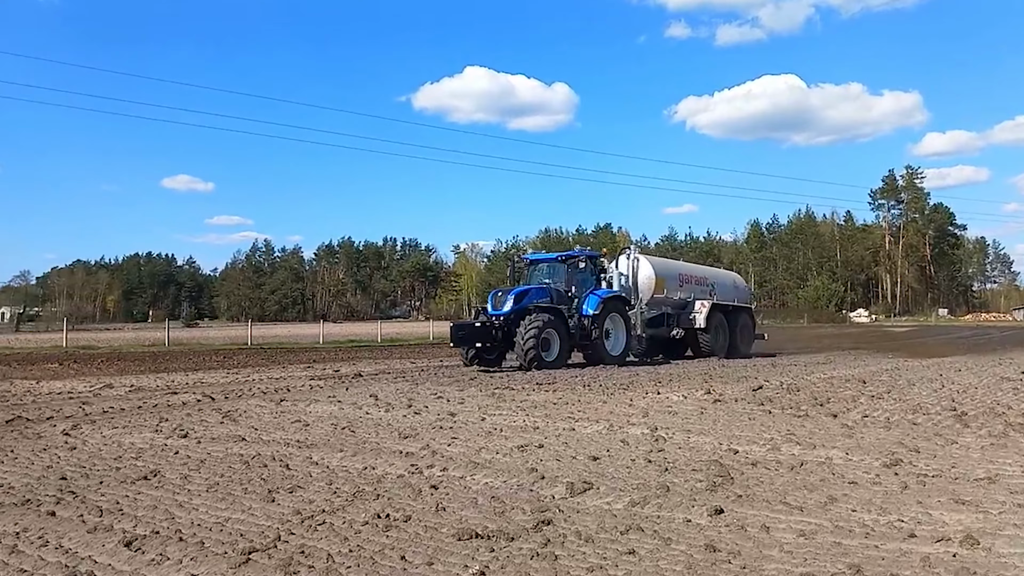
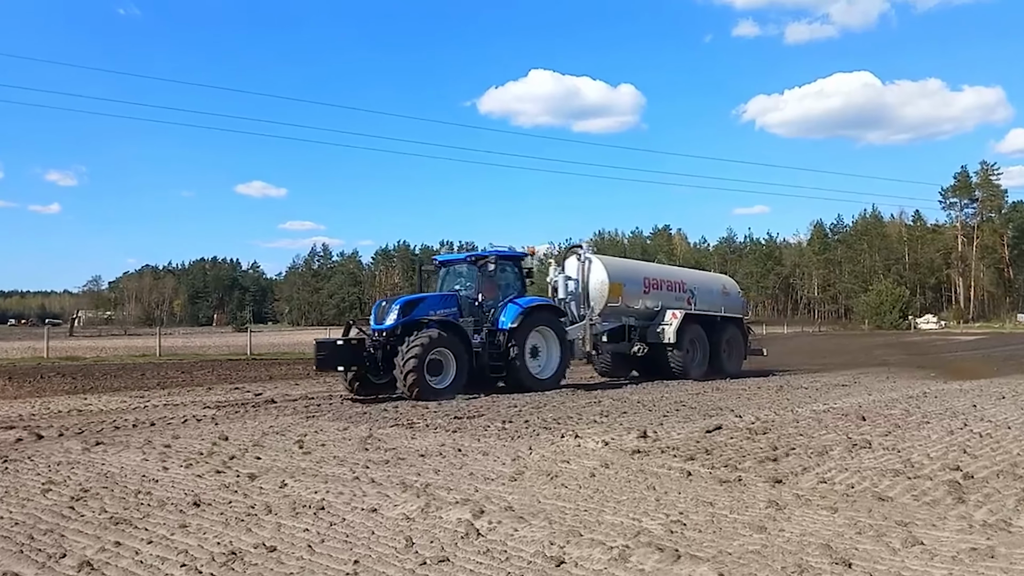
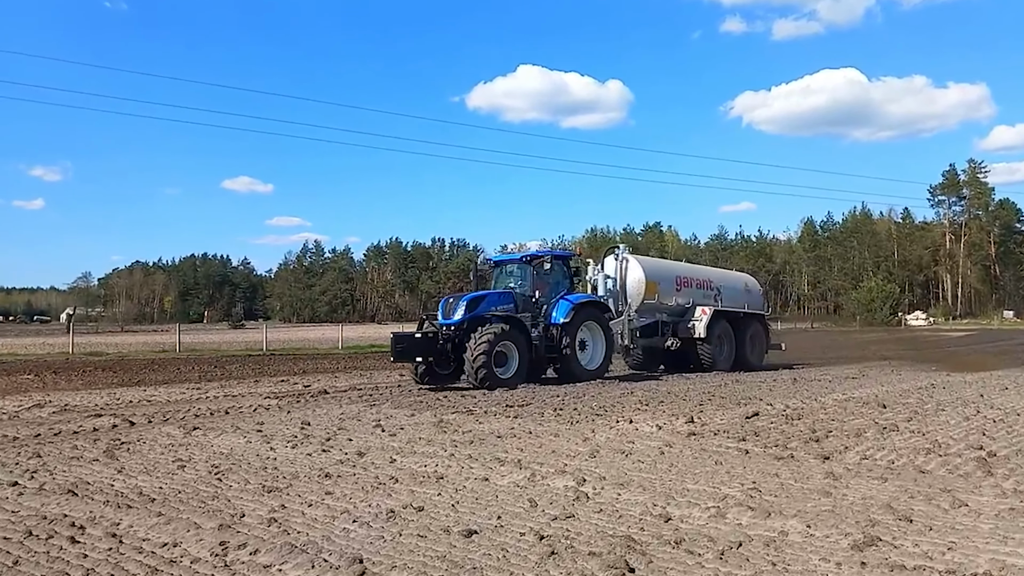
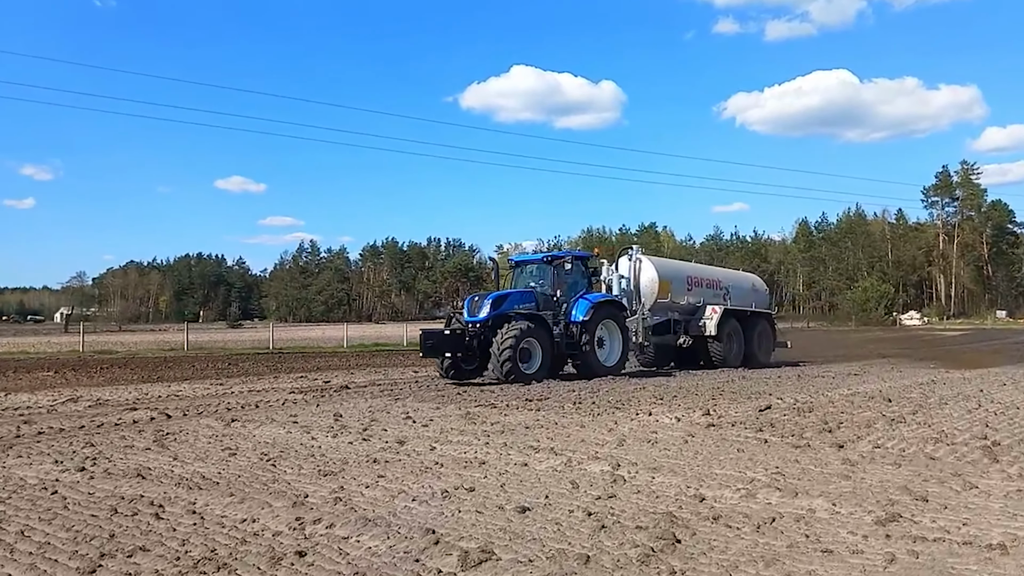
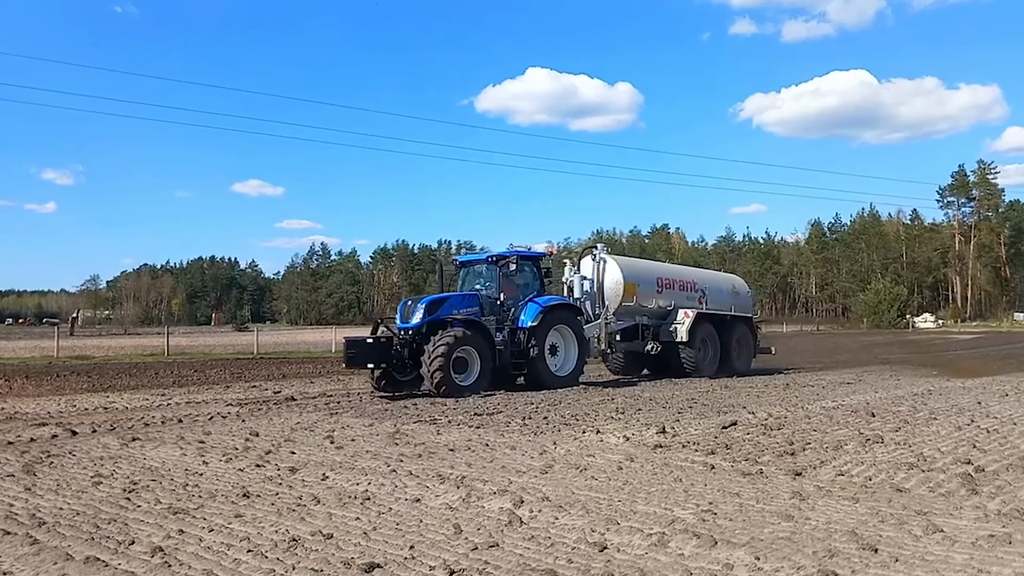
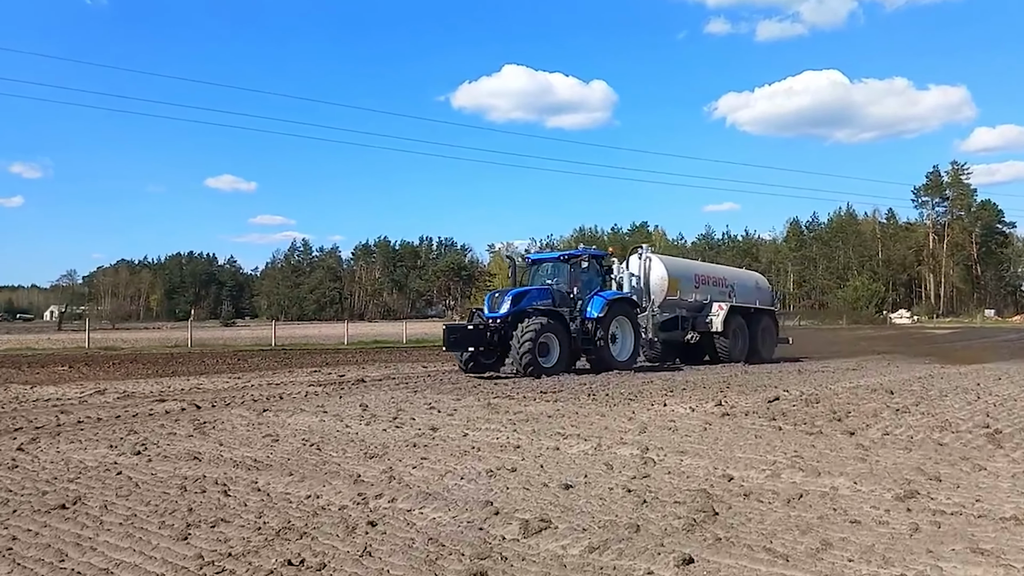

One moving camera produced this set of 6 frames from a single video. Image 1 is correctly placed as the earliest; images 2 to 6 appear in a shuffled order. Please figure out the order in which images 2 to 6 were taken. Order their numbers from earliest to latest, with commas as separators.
6, 4, 3, 5, 2
